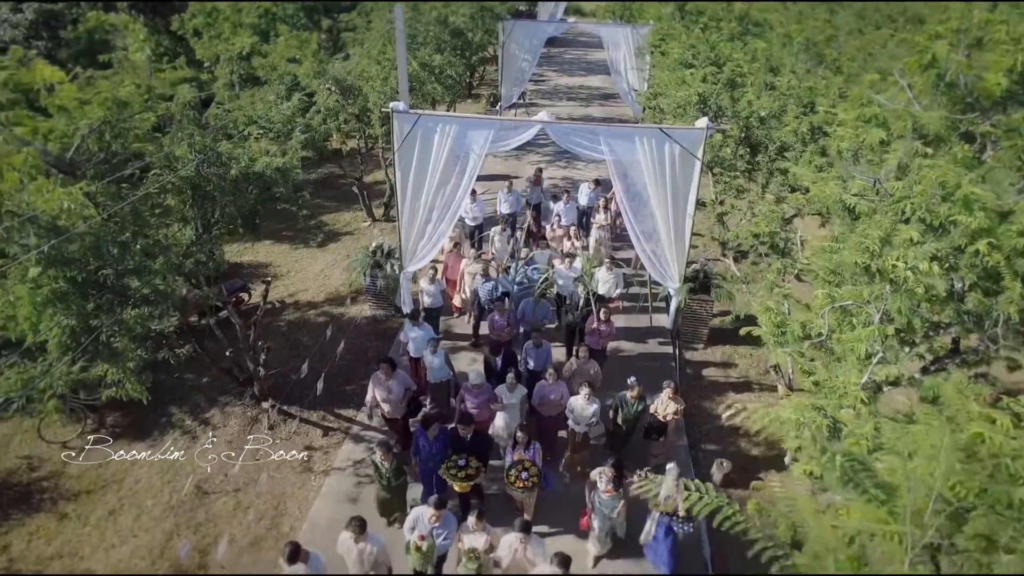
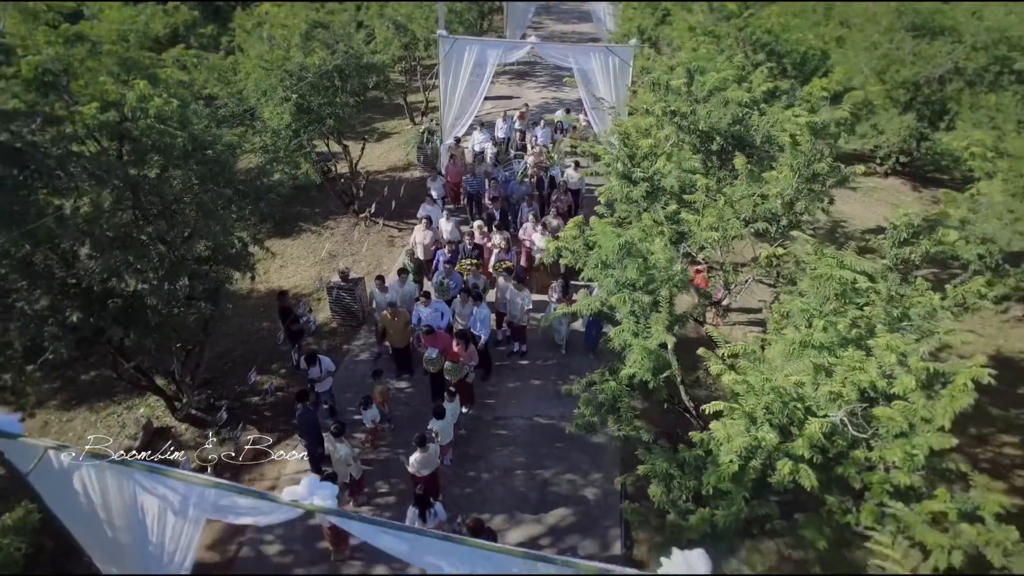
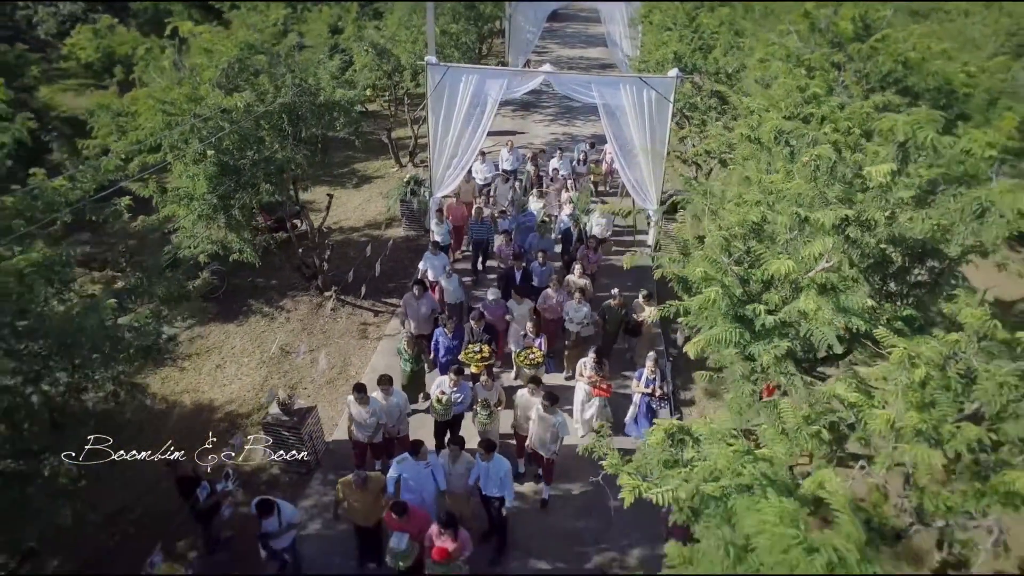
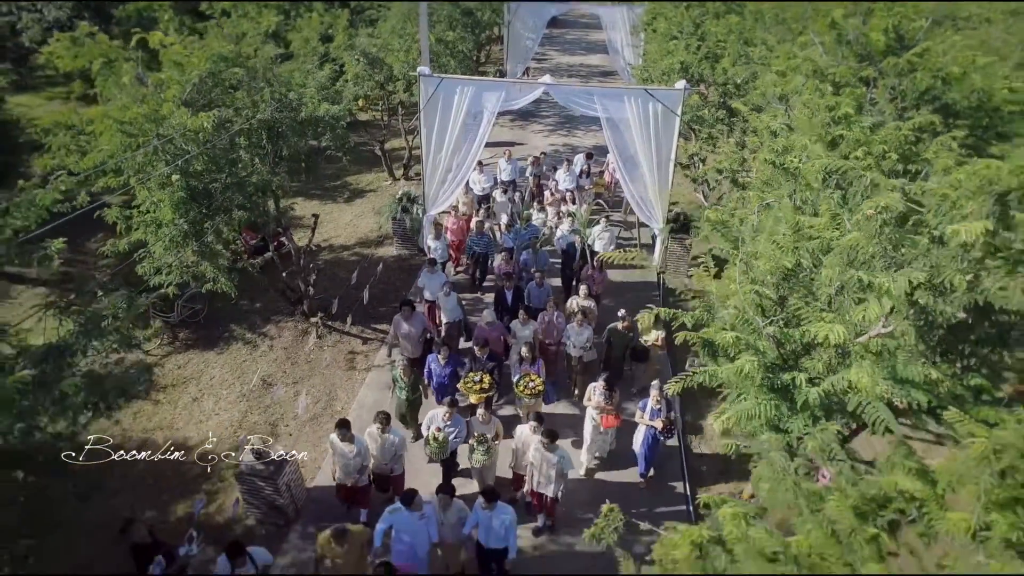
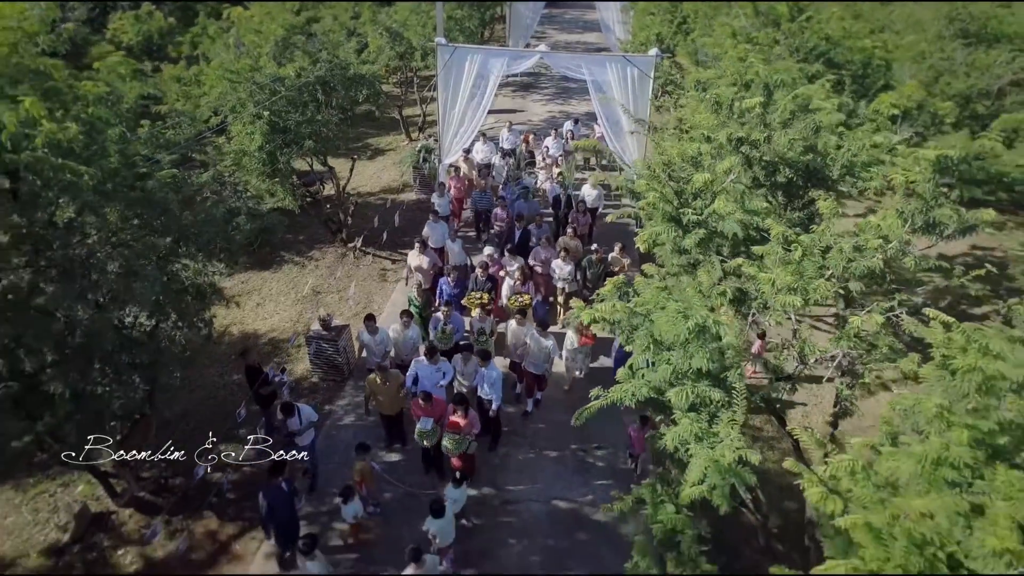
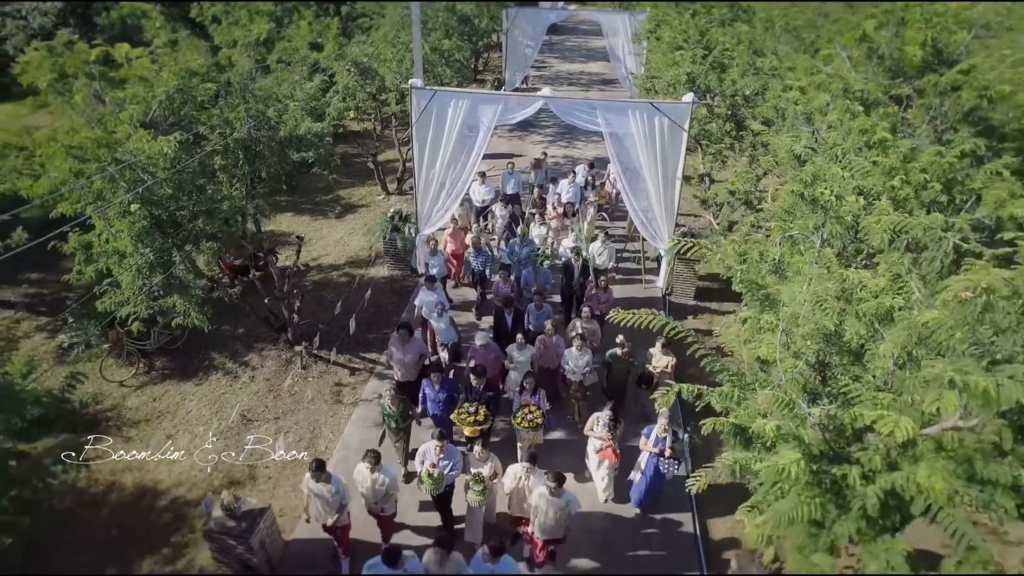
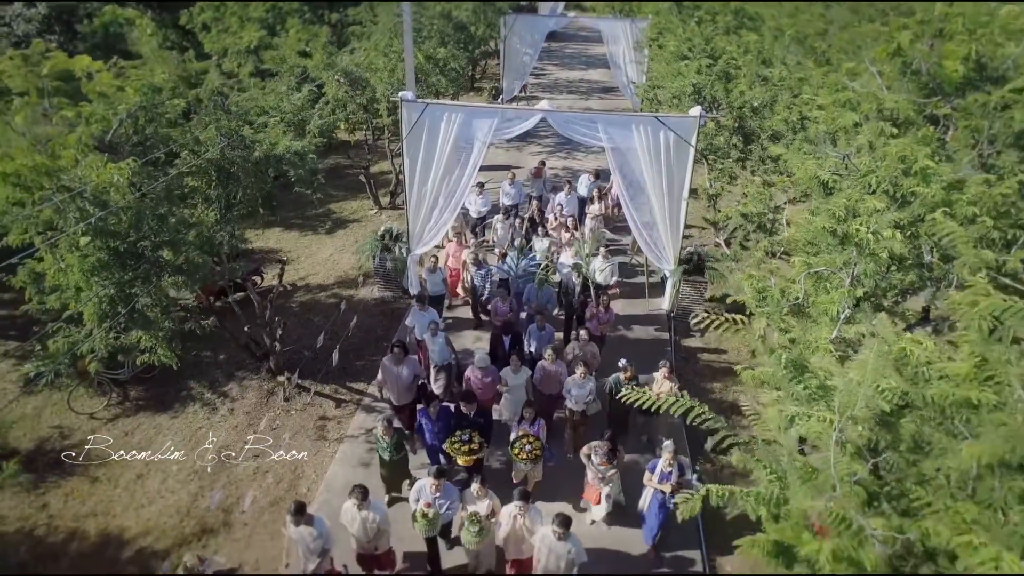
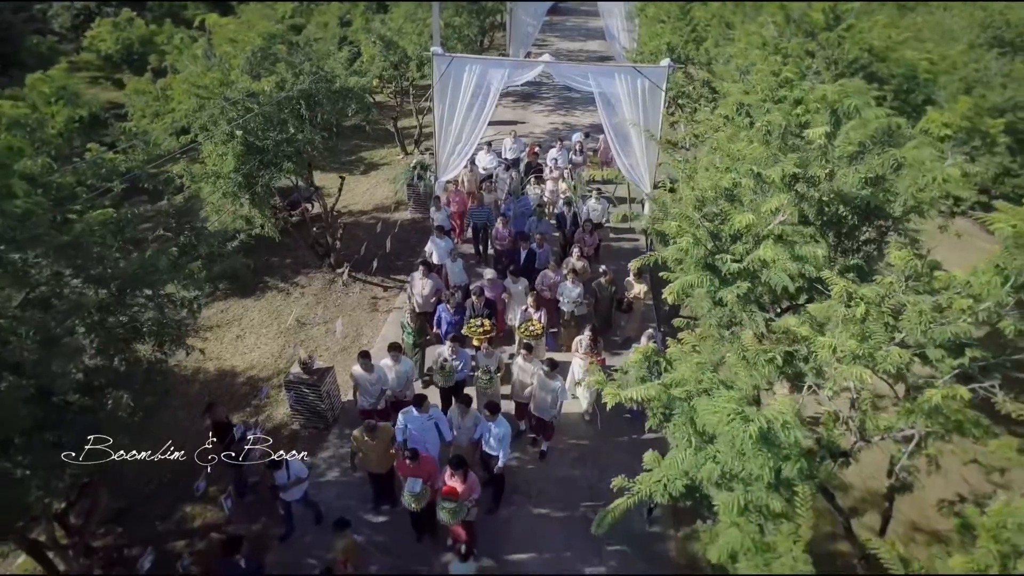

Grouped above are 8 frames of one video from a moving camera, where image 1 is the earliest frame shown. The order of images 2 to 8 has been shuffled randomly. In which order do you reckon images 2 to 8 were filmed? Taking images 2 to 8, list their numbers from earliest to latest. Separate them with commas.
7, 6, 4, 3, 8, 5, 2
